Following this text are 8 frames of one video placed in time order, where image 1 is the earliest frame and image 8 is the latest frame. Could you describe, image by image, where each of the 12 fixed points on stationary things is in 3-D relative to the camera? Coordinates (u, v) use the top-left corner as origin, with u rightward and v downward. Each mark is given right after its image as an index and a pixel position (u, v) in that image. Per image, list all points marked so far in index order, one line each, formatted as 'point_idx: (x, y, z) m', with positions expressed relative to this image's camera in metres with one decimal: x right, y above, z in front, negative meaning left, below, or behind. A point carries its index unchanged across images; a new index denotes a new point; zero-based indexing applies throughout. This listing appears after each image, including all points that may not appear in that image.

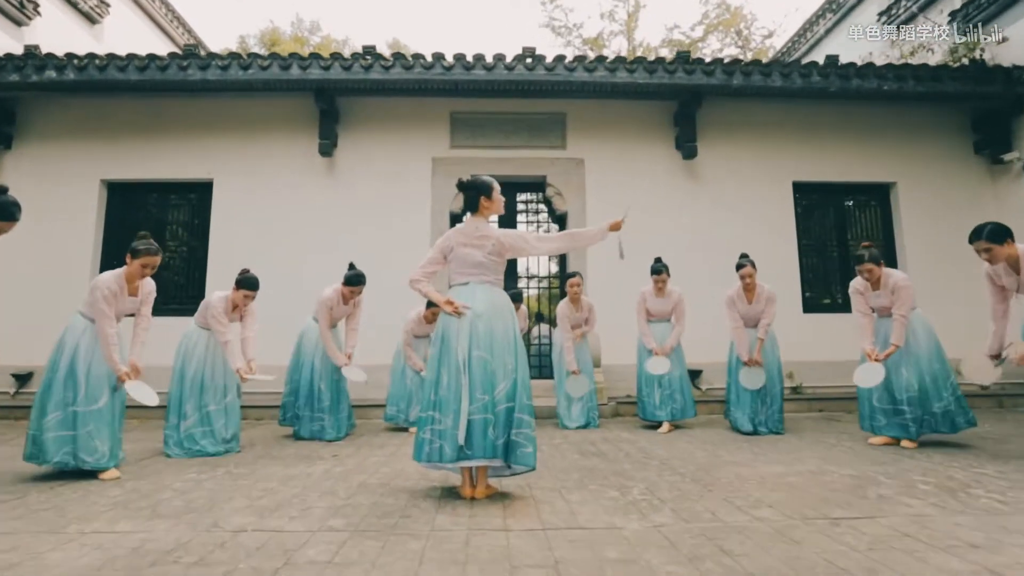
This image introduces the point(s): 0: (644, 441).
0: (+0.9, -1.0, +4.4) m
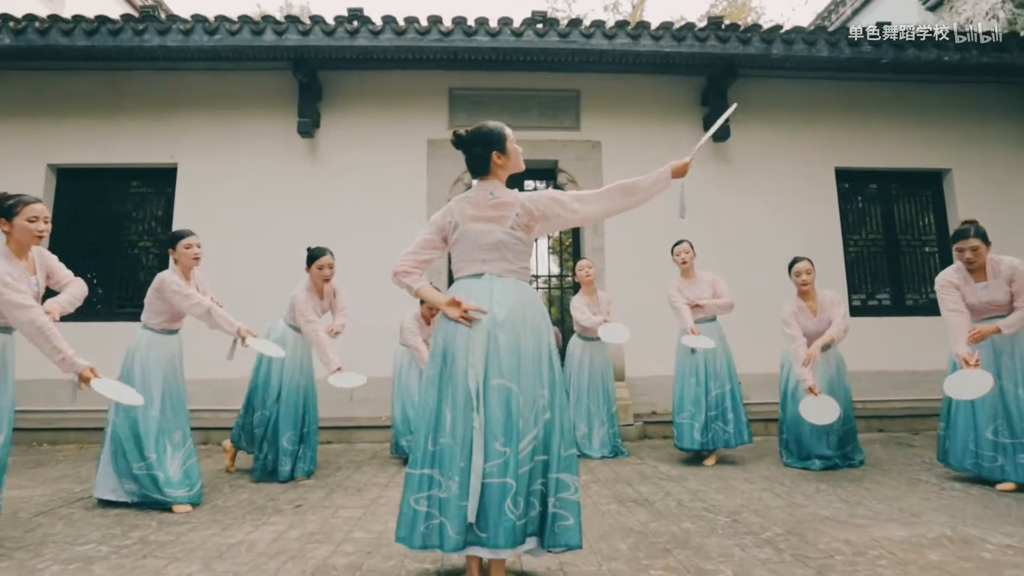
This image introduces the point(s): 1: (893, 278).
0: (+1.0, -1.0, +3.5) m
1: (+3.8, +0.1, +6.6) m
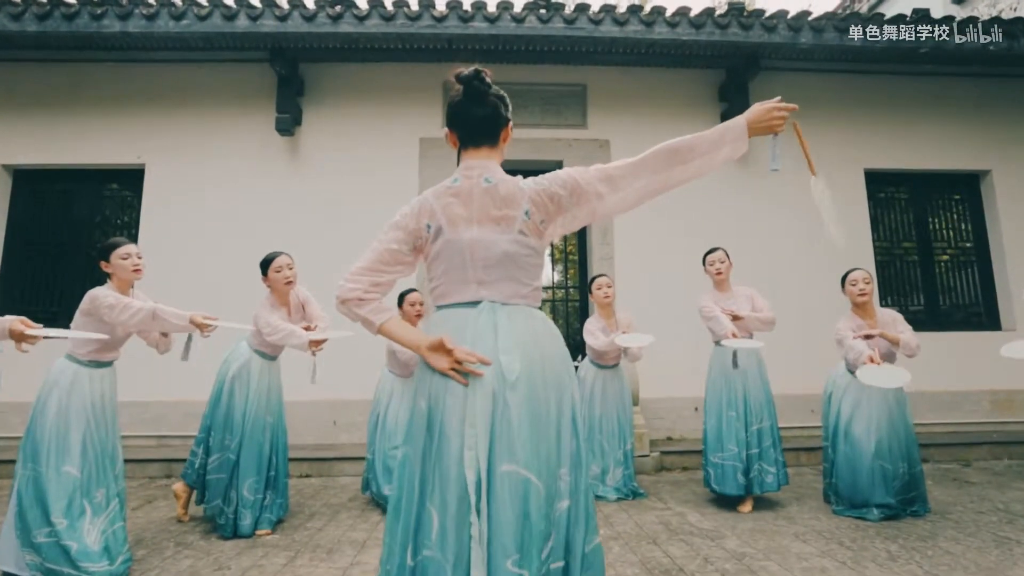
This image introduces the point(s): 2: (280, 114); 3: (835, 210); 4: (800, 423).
0: (+1.0, -1.1, +2.9) m
1: (+3.8, 0.0, +6.1) m
2: (-2.0, +1.5, +5.7) m
3: (+3.0, +0.7, +6.1) m
4: (+2.5, -1.2, +5.7) m
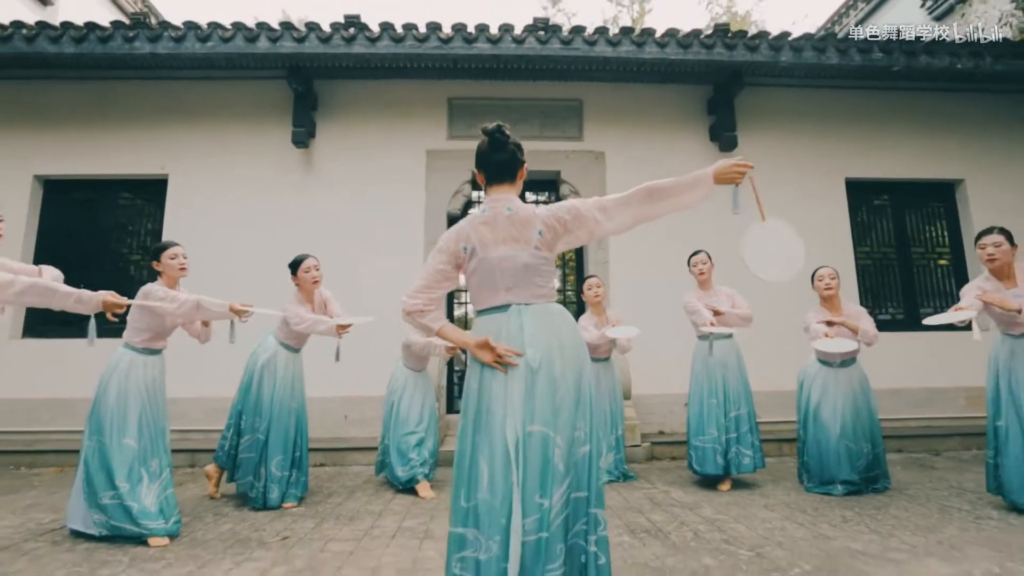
0: (+1.0, -1.1, +3.3) m
1: (+3.8, 0.0, +6.4) m
2: (-2.0, +1.5, +6.1) m
3: (+3.0, +0.7, +6.5) m
4: (+2.5, -1.2, +6.0) m
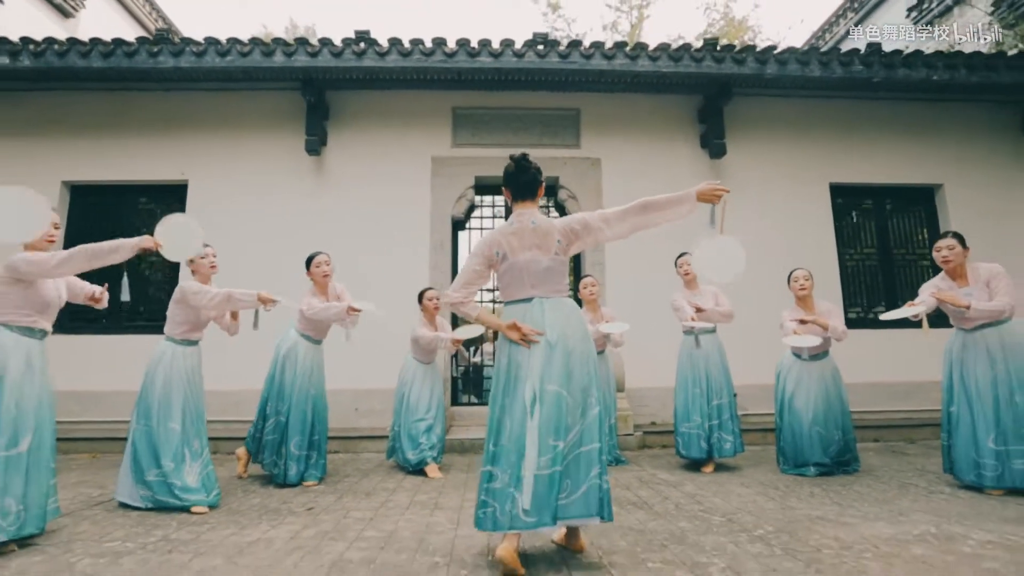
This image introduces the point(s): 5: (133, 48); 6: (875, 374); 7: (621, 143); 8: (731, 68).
0: (+1.0, -1.1, +3.6) m
1: (+3.9, 0.0, +6.8) m
2: (-2.0, +1.5, +6.4) m
3: (+3.0, +0.7, +6.8) m
4: (+2.5, -1.2, +6.4) m
5: (-3.3, +2.1, +5.8) m
6: (+3.6, -0.9, +6.6) m
7: (+1.1, +1.5, +6.8) m
8: (+2.0, +2.1, +6.1) m
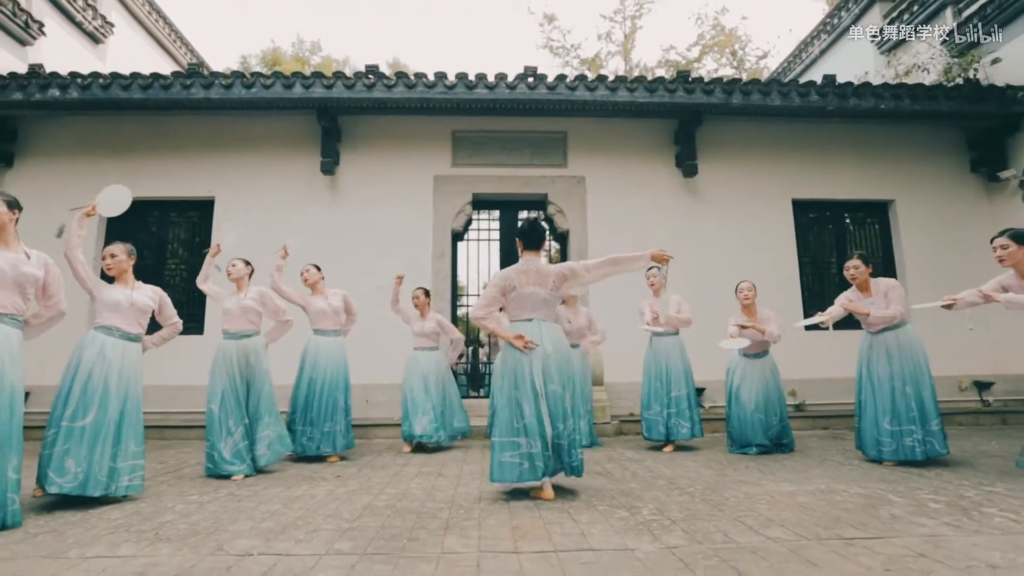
0: (+0.9, -1.2, +4.4) m
1: (+3.8, -0.1, +7.5) m
2: (-2.1, +1.4, +7.2) m
3: (+2.9, +0.6, +7.6) m
4: (+2.4, -1.2, +7.1) m
5: (-3.4, +2.1, +6.6) m
6: (+3.5, -0.9, +7.3) m
7: (+1.1, +1.4, +7.6) m
8: (+2.0, +2.0, +6.9) m
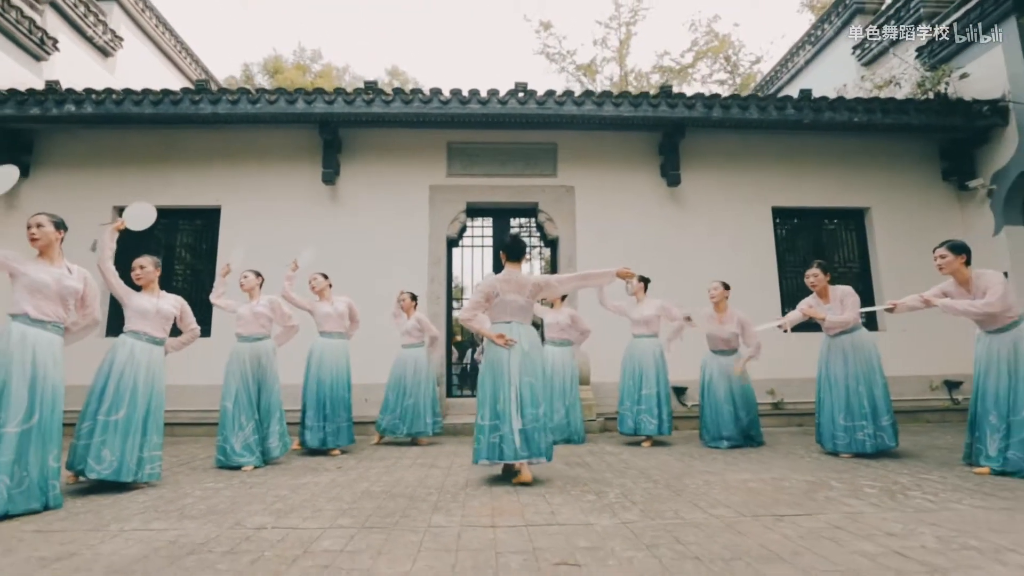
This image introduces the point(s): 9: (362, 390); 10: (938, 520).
0: (+0.8, -1.2, +4.8) m
1: (+3.7, -0.1, +7.9) m
2: (-2.2, +1.4, +7.5) m
3: (+2.8, +0.6, +7.9) m
4: (+2.3, -1.3, +7.5) m
5: (-3.5, +2.0, +6.9) m
6: (+3.4, -1.0, +7.7) m
7: (+1.0, +1.4, +7.9) m
8: (+1.9, +1.9, +7.3) m
9: (-1.7, -1.1, +7.3) m
10: (+1.6, -0.9, +2.5) m
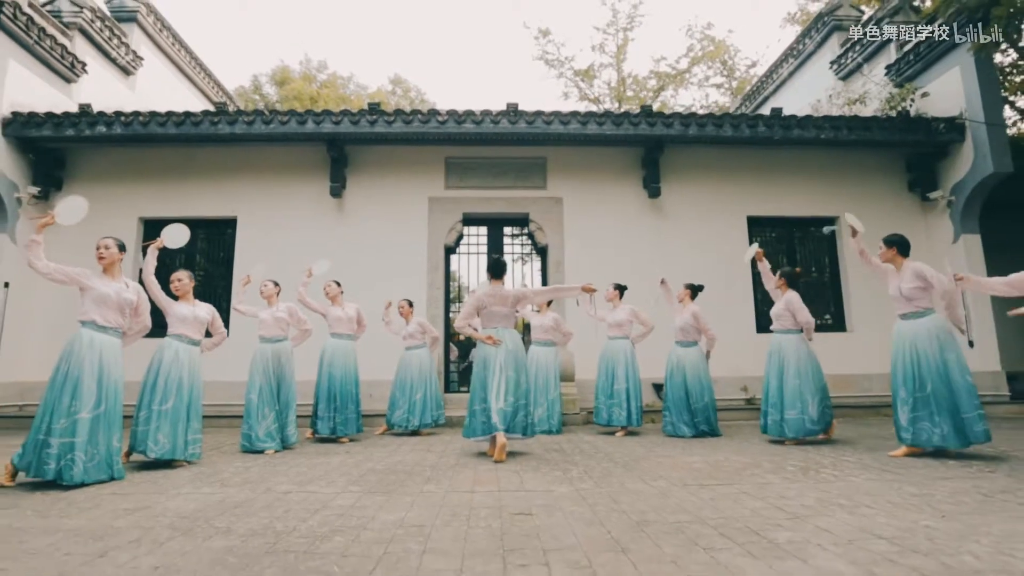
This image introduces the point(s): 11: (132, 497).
0: (+0.7, -1.3, +5.4) m
1: (+3.6, -0.2, +8.5) m
2: (-2.2, +1.3, +8.2) m
3: (+2.7, +0.5, +8.5) m
4: (+2.2, -1.3, +8.1) m
5: (-3.6, +1.9, +7.6) m
6: (+3.4, -1.0, +8.3) m
7: (+0.9, +1.3, +8.6) m
8: (+1.8, +1.9, +7.9) m
9: (-1.7, -1.2, +7.9) m
10: (+1.5, -1.0, +3.2) m
11: (-1.8, -1.0, +3.1) m
